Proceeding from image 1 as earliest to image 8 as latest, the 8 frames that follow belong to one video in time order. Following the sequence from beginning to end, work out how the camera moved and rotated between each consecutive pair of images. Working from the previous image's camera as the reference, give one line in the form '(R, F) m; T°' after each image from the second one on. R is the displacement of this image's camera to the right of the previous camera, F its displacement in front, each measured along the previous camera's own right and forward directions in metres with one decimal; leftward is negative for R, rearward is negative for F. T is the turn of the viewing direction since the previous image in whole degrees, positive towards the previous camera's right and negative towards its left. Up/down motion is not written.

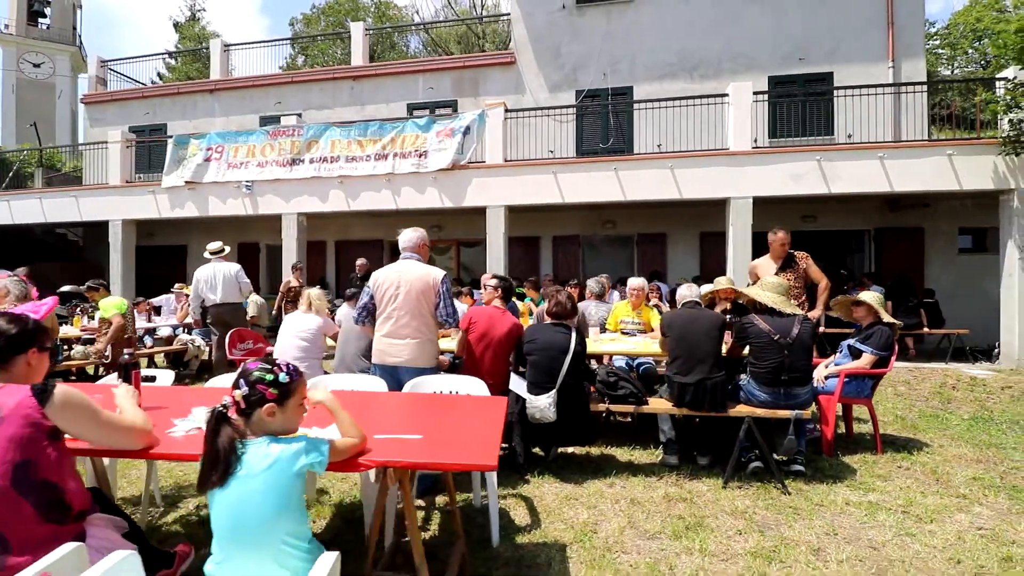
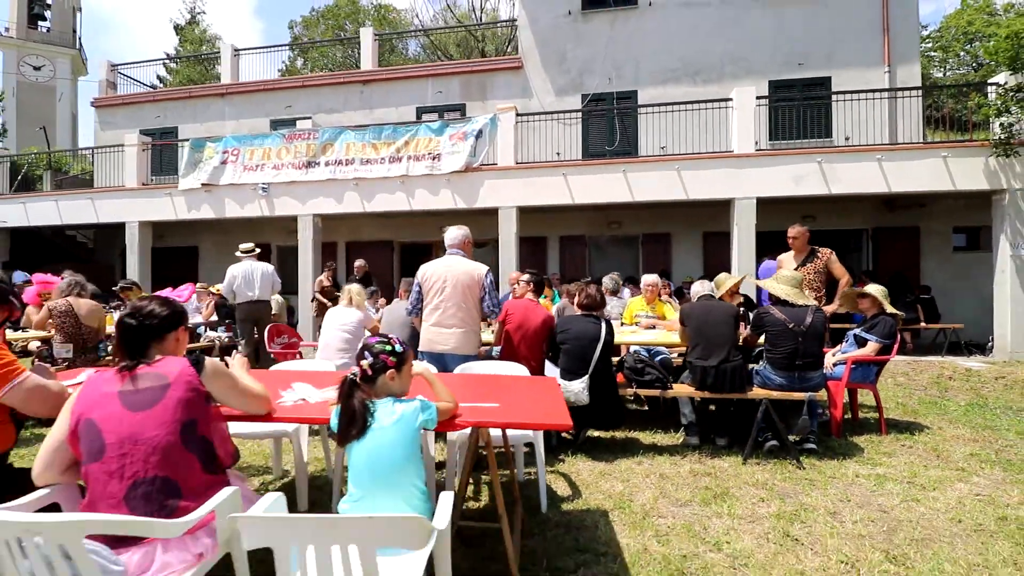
(-0.3, -0.3) m; 0°
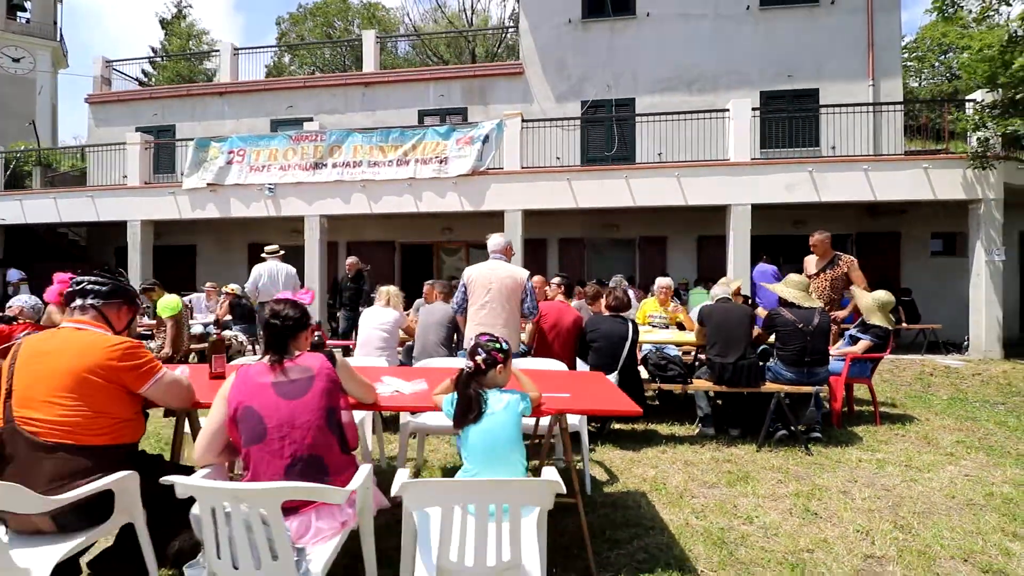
(-0.5, -0.3) m; +2°
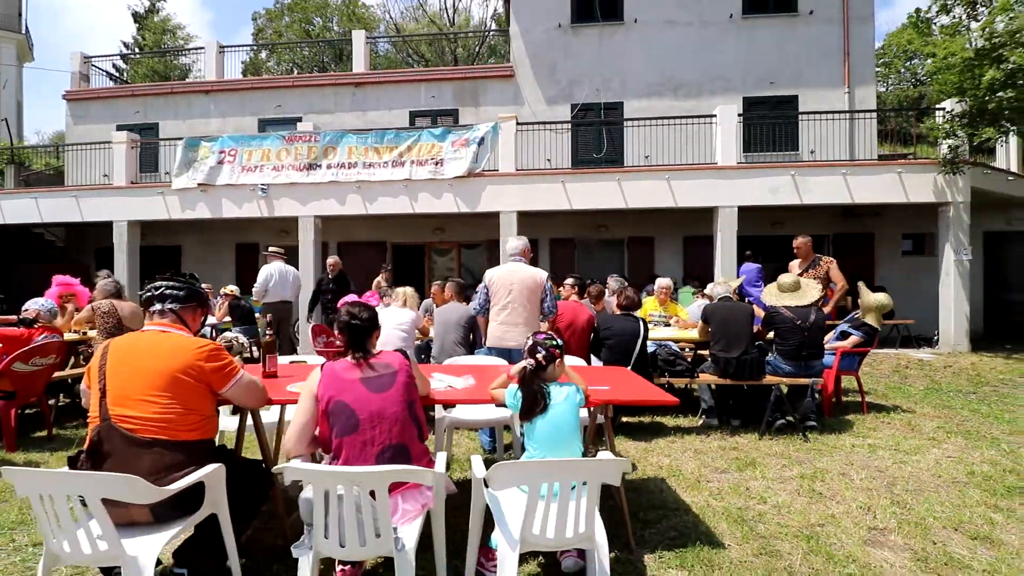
(-0.4, -0.2) m; +3°
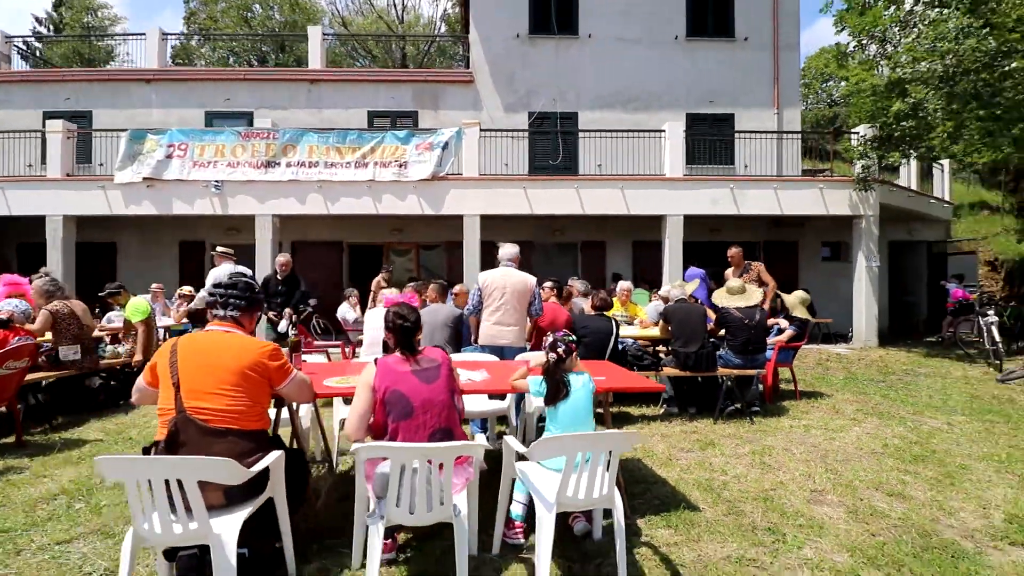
(-0.5, -0.4) m; +7°
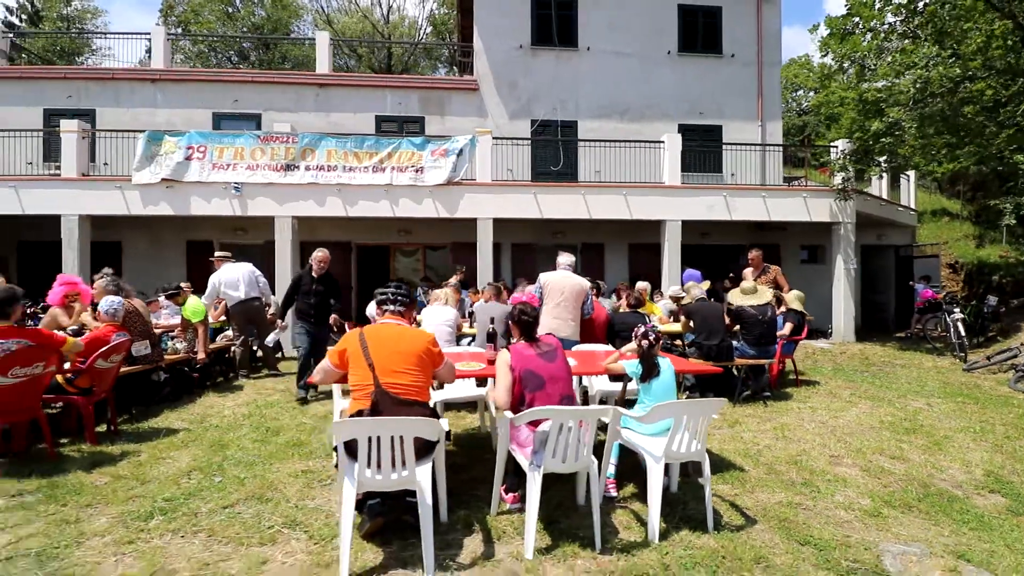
(-1.0, -0.7) m; +3°
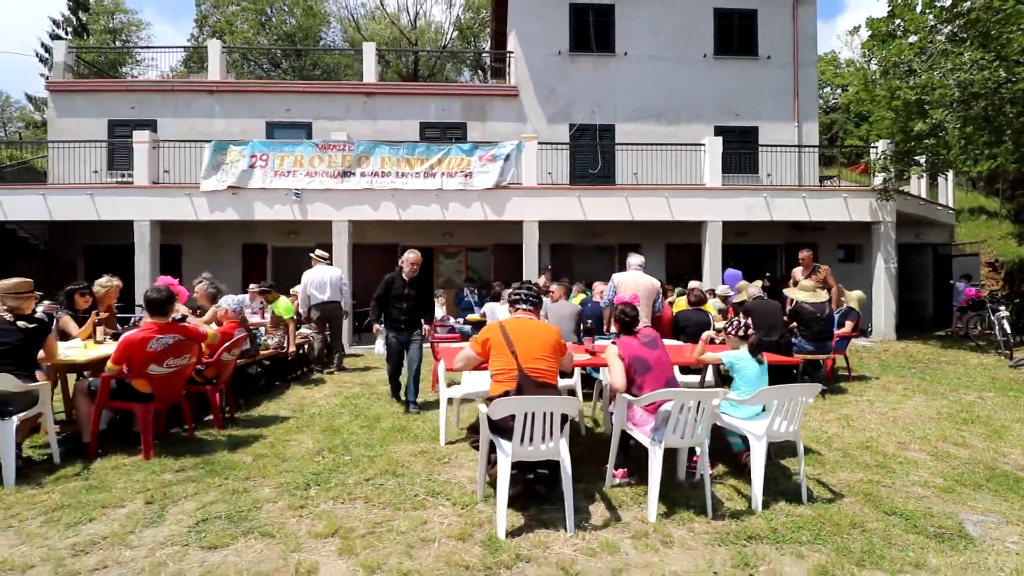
(-0.8, -0.5) m; -2°
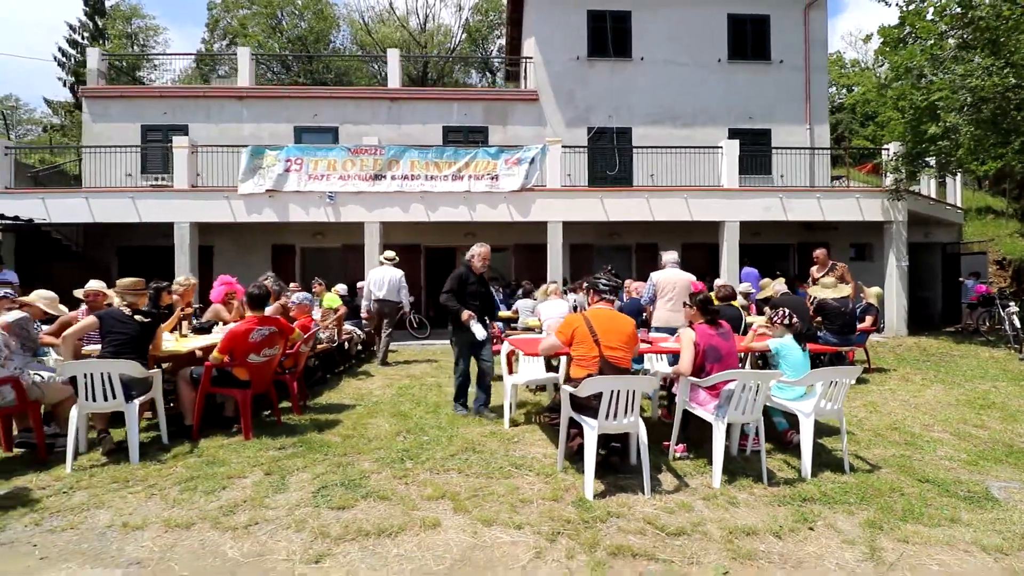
(-0.7, -0.5) m; 0°
